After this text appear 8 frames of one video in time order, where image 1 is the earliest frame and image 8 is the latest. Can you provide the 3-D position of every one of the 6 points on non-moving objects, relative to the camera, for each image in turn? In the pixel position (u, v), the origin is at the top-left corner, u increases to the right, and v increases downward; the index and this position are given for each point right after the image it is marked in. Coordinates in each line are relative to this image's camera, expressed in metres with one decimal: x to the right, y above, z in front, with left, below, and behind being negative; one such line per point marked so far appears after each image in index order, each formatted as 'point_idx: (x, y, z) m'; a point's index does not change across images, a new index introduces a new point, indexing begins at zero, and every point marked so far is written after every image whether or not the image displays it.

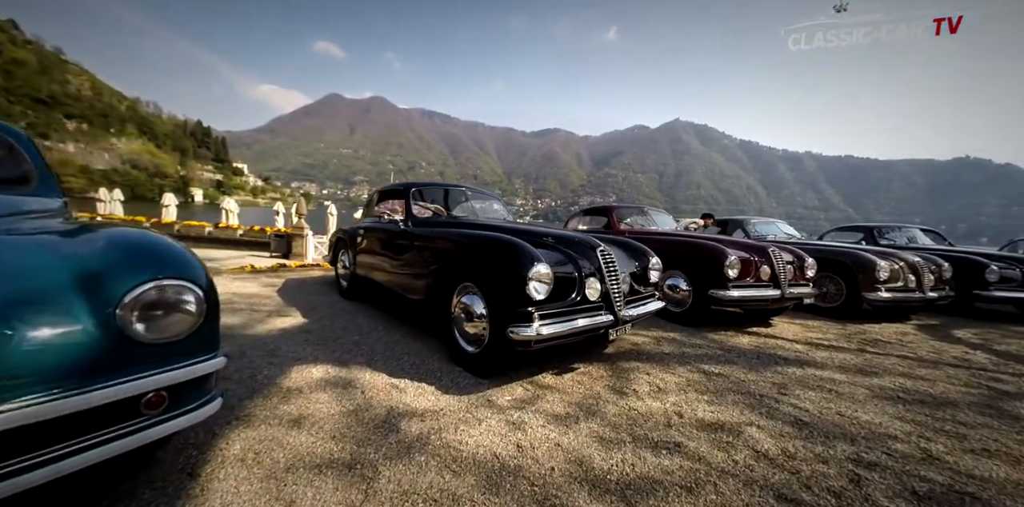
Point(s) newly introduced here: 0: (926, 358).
0: (+4.1, -1.1, +3.7) m
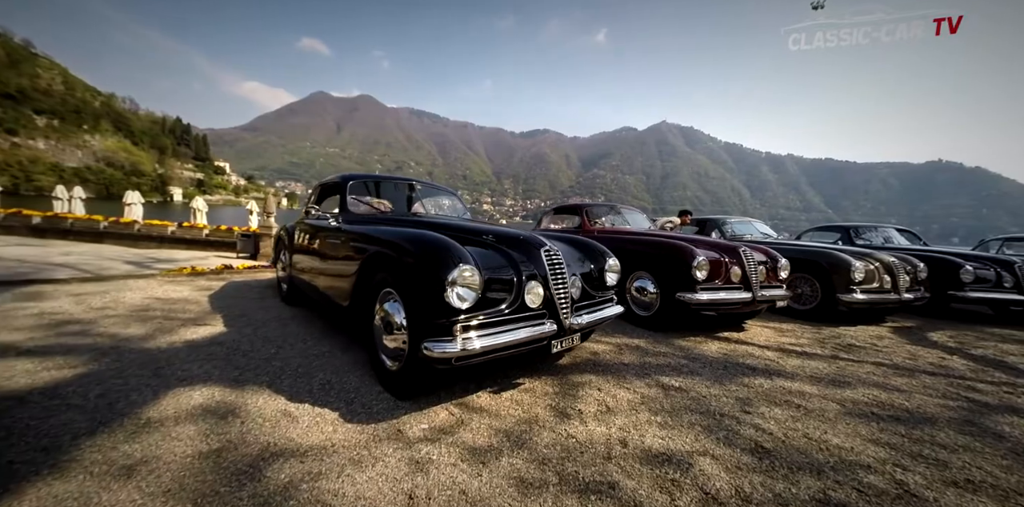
0: (+3.7, -1.1, +3.5) m
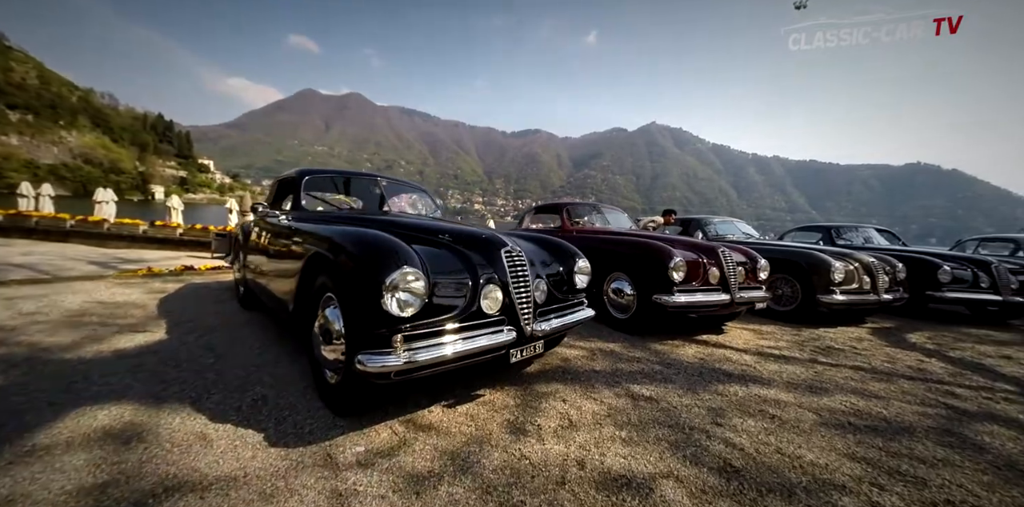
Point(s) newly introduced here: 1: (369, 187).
0: (+3.4, -1.1, +3.4) m
1: (-1.4, +0.6, +3.6) m
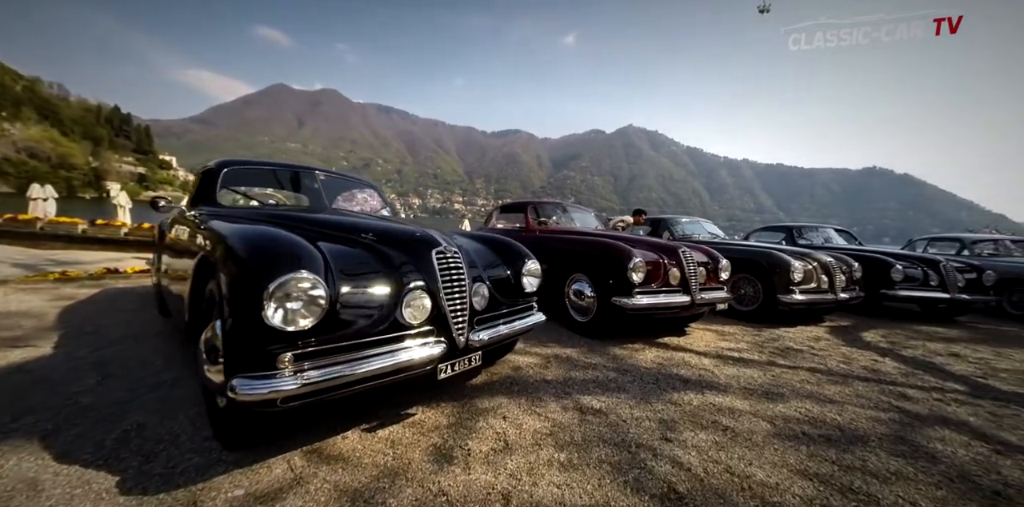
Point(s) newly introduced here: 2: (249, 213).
0: (+2.9, -1.1, +3.4) m
1: (-1.8, +0.6, +3.3) m
2: (-1.8, +0.2, +2.6) m
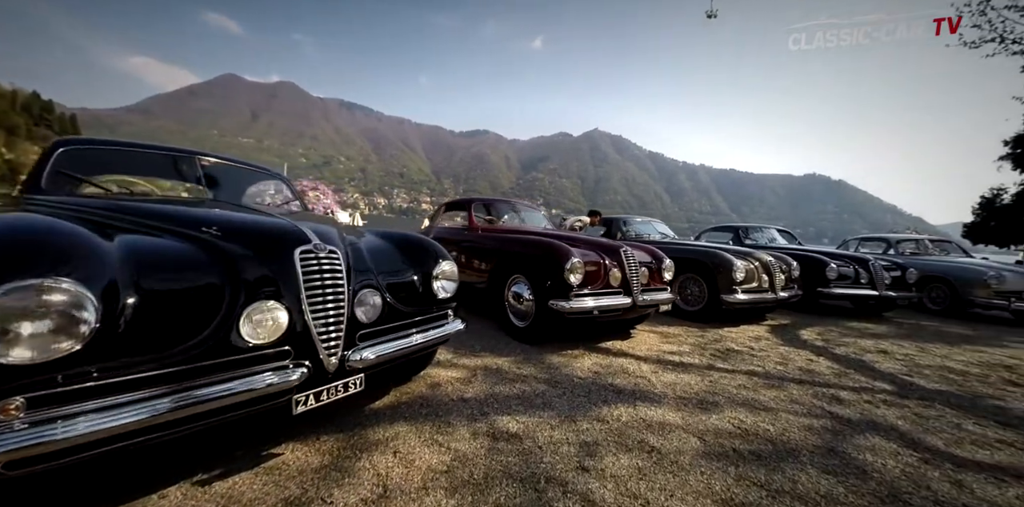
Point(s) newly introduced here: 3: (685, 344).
0: (+2.3, -1.1, +3.3) m
1: (-2.4, +0.6, +2.7) m
2: (-2.3, +0.2, +2.1) m
3: (+1.9, -1.0, +4.2) m
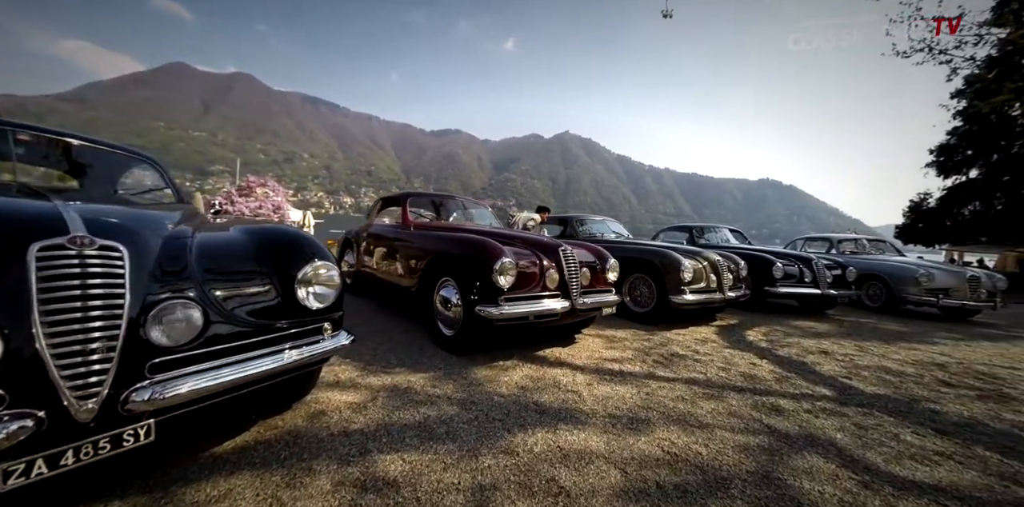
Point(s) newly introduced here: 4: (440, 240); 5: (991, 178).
0: (+1.7, -1.1, +3.1) m
1: (-3.0, +0.6, +2.1) m
2: (-2.9, +0.2, +1.5) m
3: (+1.2, -1.0, +3.9) m
4: (-0.7, +0.1, +3.7) m
5: (+24.0, +3.7, +18.8) m
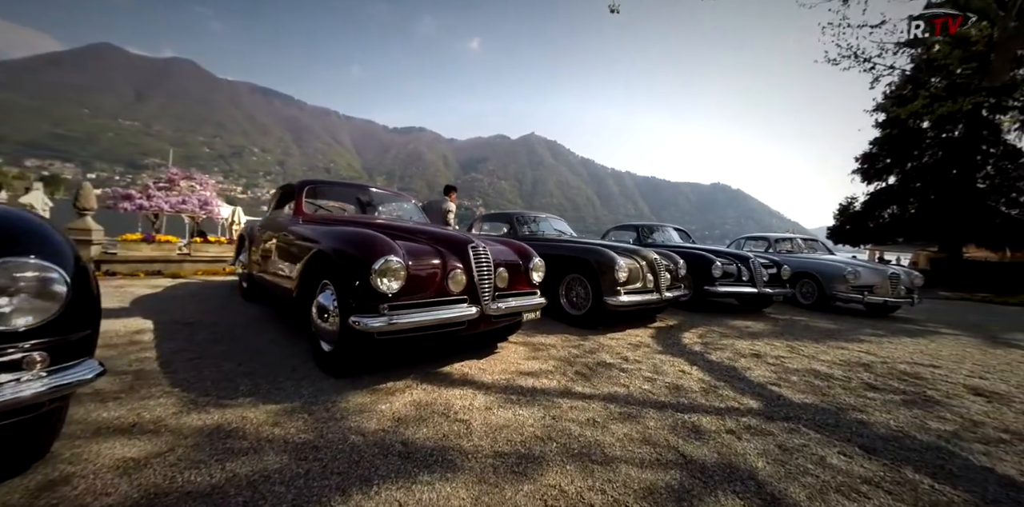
0: (+0.9, -1.0, +2.7) m
1: (-3.7, +0.6, +1.3) m
2: (-3.5, +0.2, +0.7) m
3: (+0.4, -1.0, +3.5) m
4: (-1.6, +0.1, +3.1) m
5: (+21.6, +3.8, +20.5) m
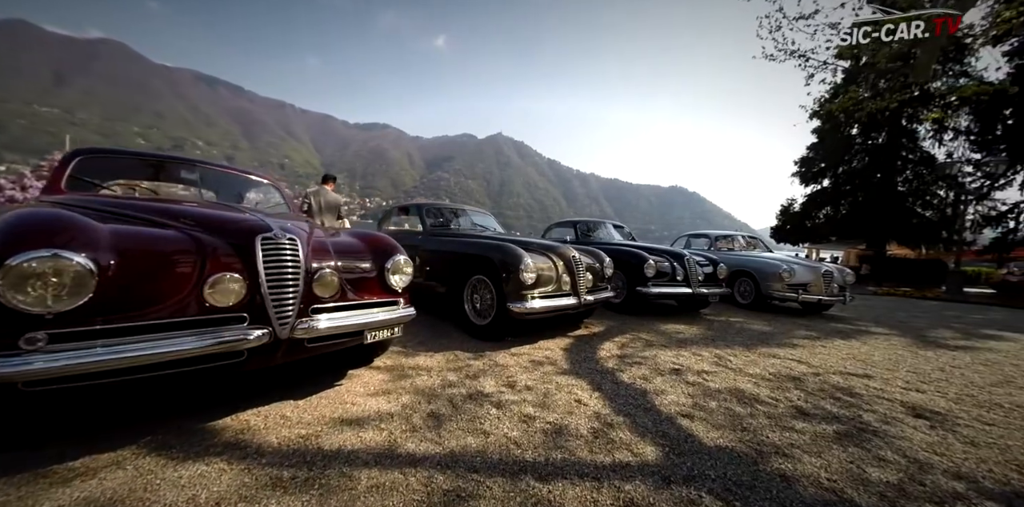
0: (-0.1, -1.0, +1.9) m
1: (-4.5, +0.6, +0.1) m
2: (-4.3, +0.2, -0.6) m
3: (-0.7, -1.0, +2.7) m
4: (-2.6, +0.2, +2.1) m
5: (+18.8, +3.9, +21.6) m
